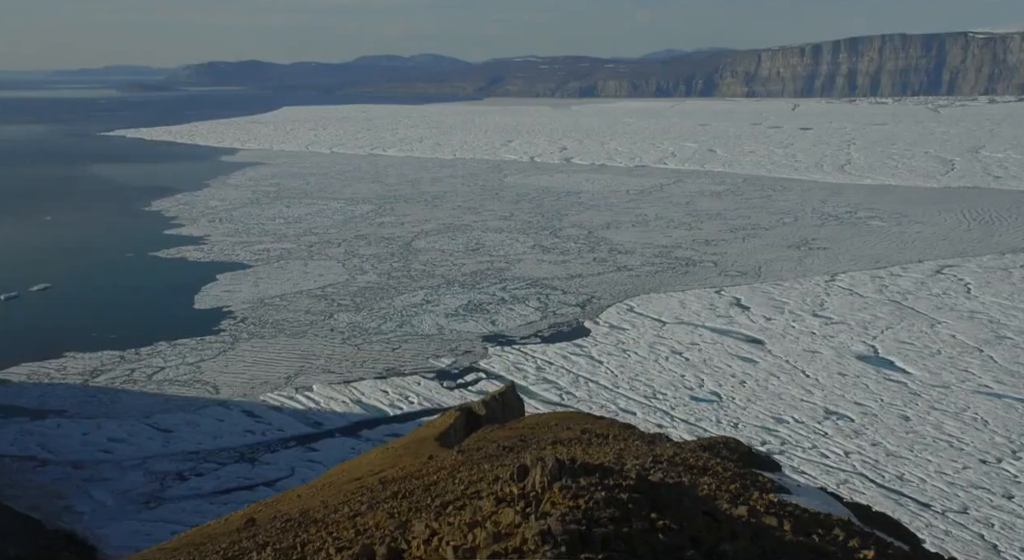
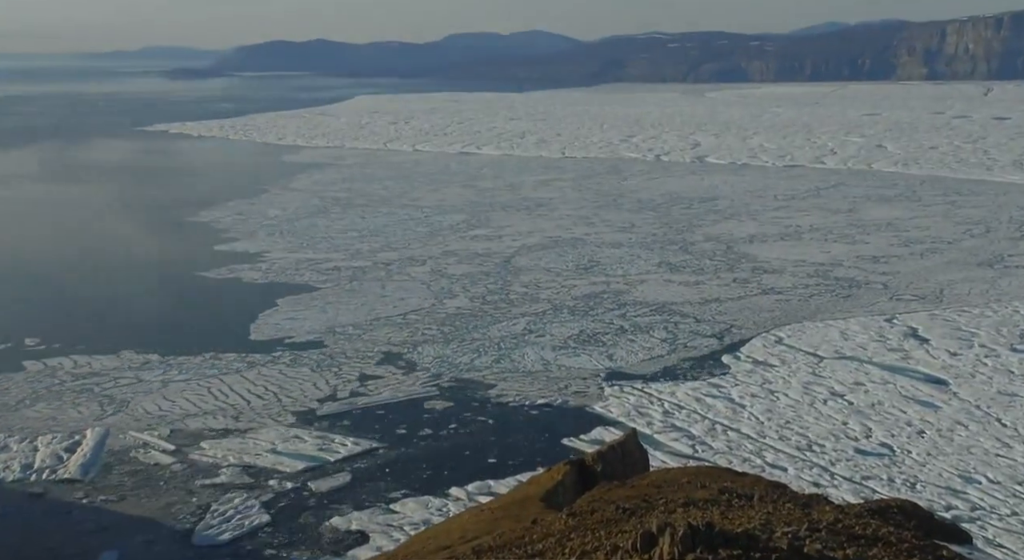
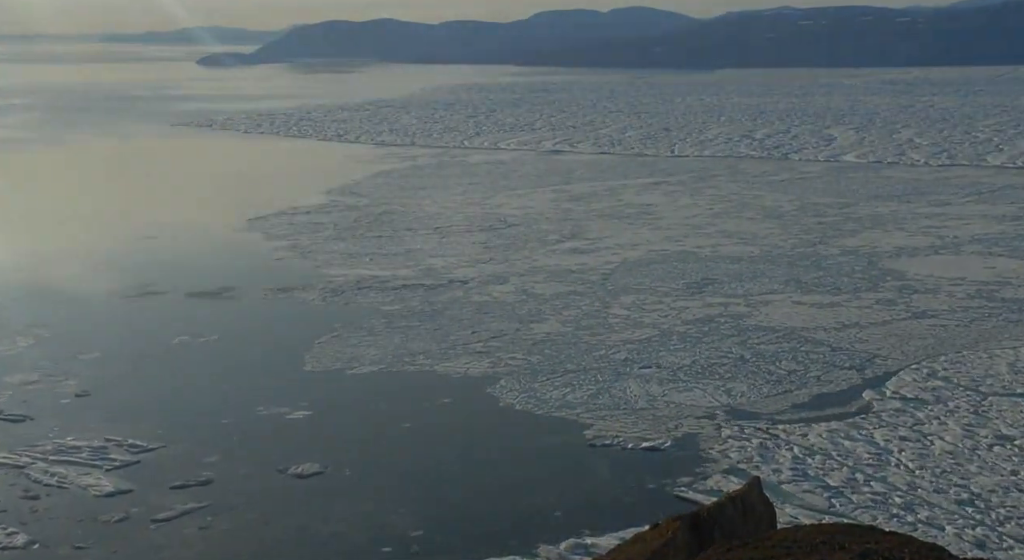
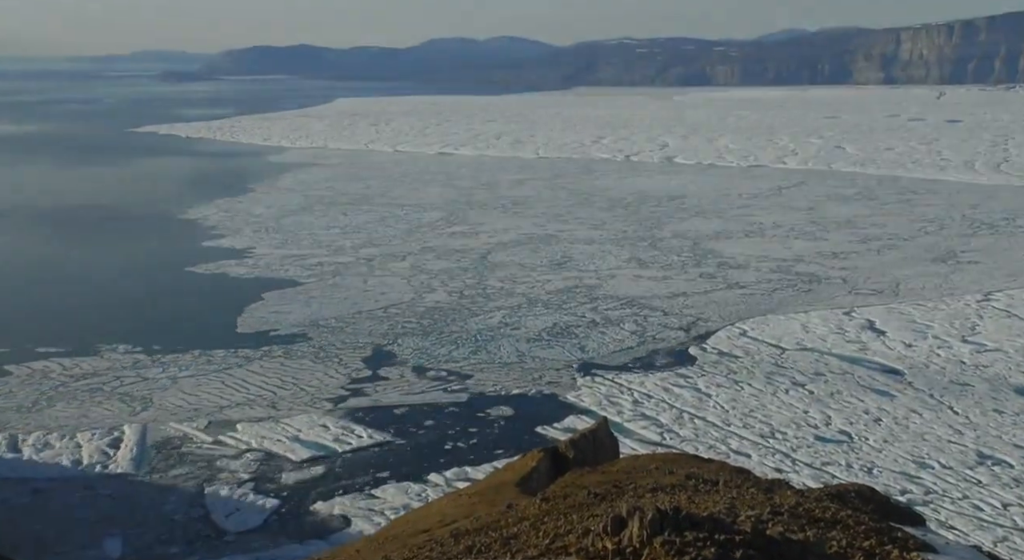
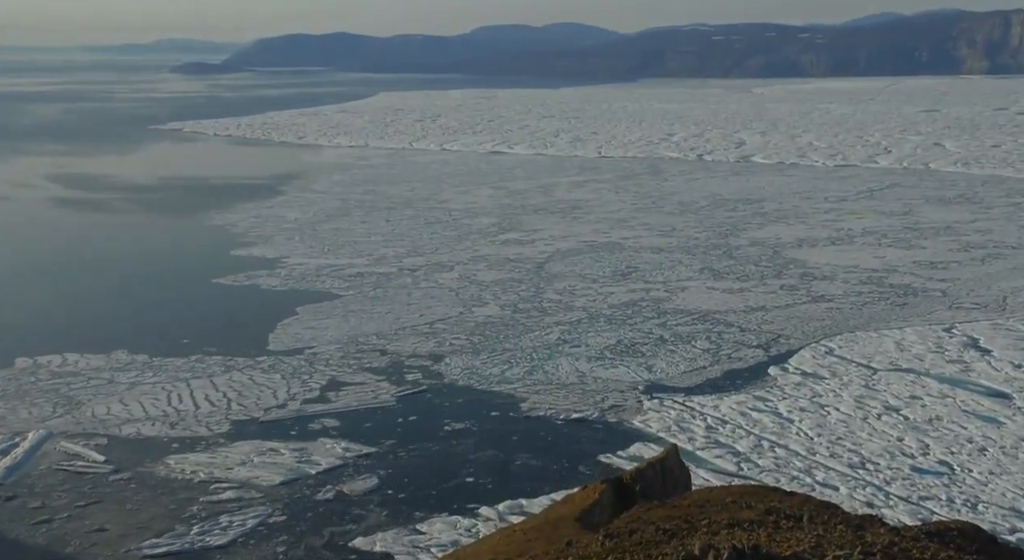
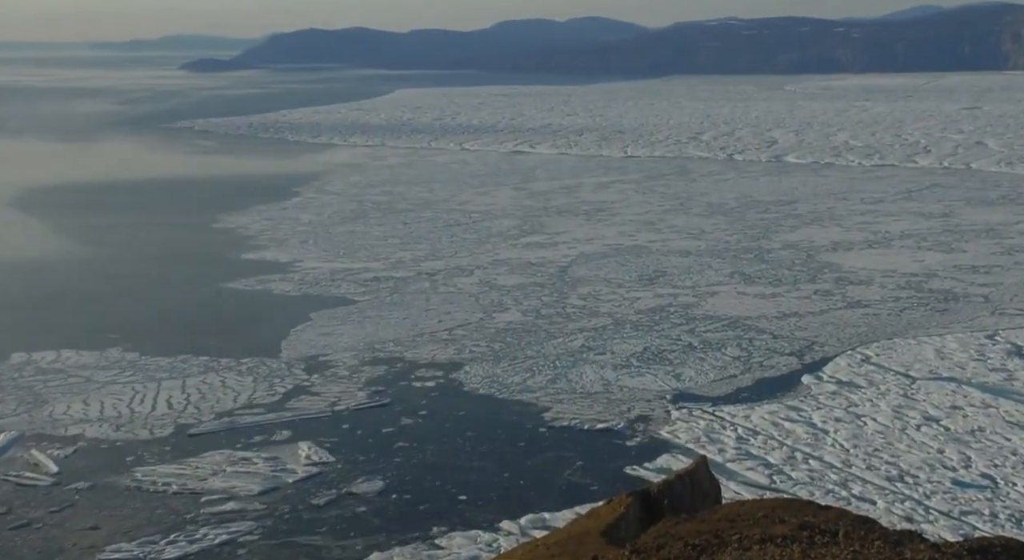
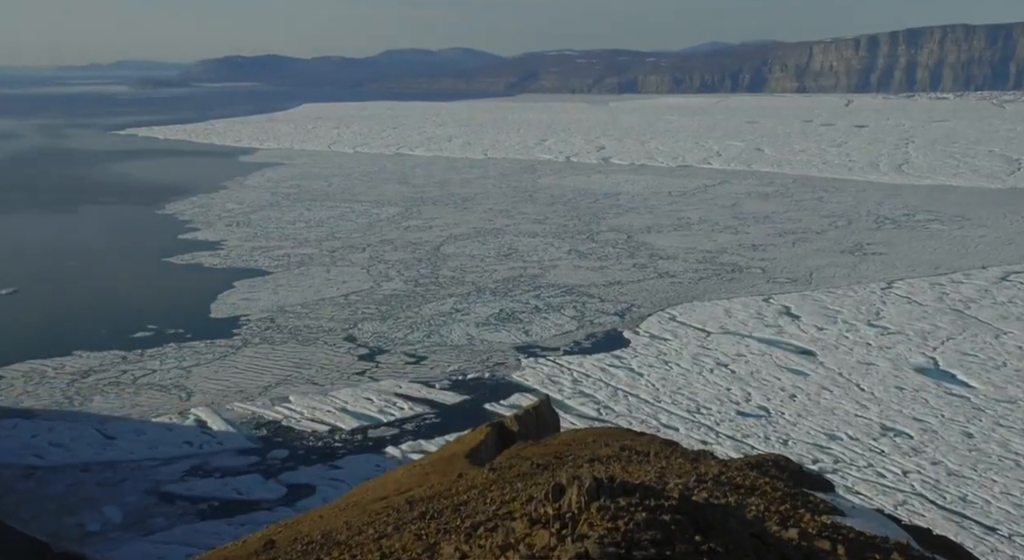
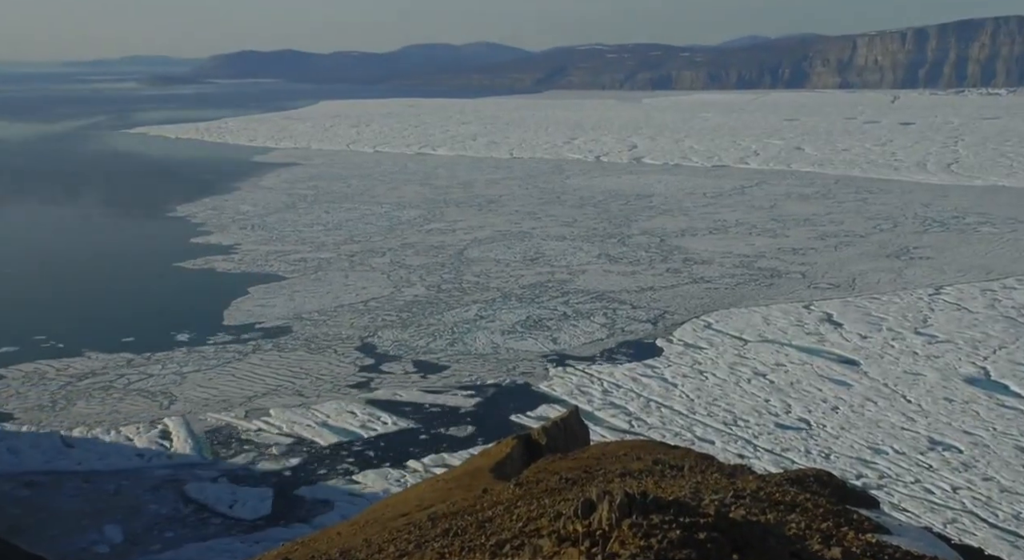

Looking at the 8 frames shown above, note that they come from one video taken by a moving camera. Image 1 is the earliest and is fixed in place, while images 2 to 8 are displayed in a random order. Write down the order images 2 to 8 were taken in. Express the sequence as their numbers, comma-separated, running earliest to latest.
7, 8, 4, 2, 5, 6, 3
